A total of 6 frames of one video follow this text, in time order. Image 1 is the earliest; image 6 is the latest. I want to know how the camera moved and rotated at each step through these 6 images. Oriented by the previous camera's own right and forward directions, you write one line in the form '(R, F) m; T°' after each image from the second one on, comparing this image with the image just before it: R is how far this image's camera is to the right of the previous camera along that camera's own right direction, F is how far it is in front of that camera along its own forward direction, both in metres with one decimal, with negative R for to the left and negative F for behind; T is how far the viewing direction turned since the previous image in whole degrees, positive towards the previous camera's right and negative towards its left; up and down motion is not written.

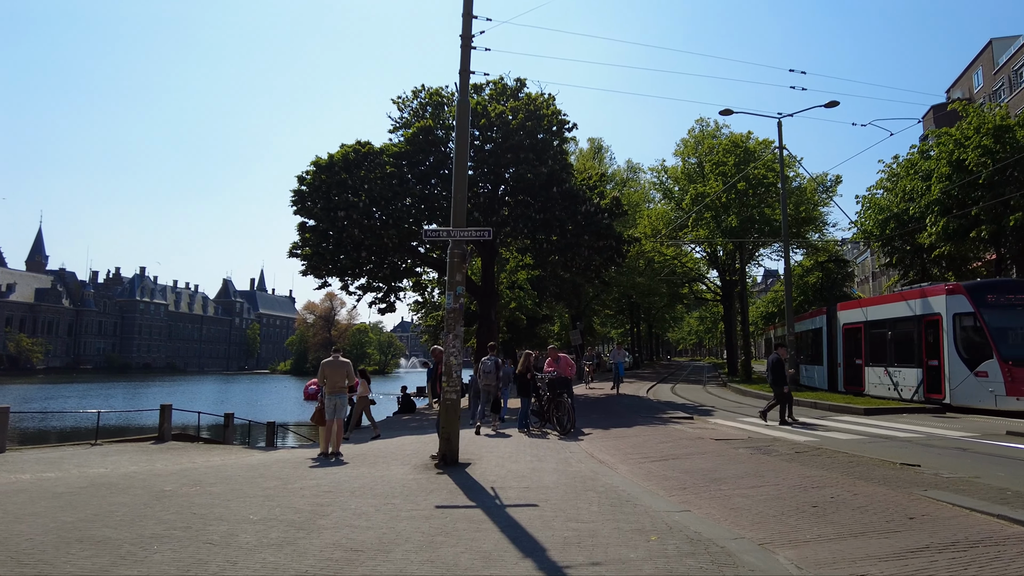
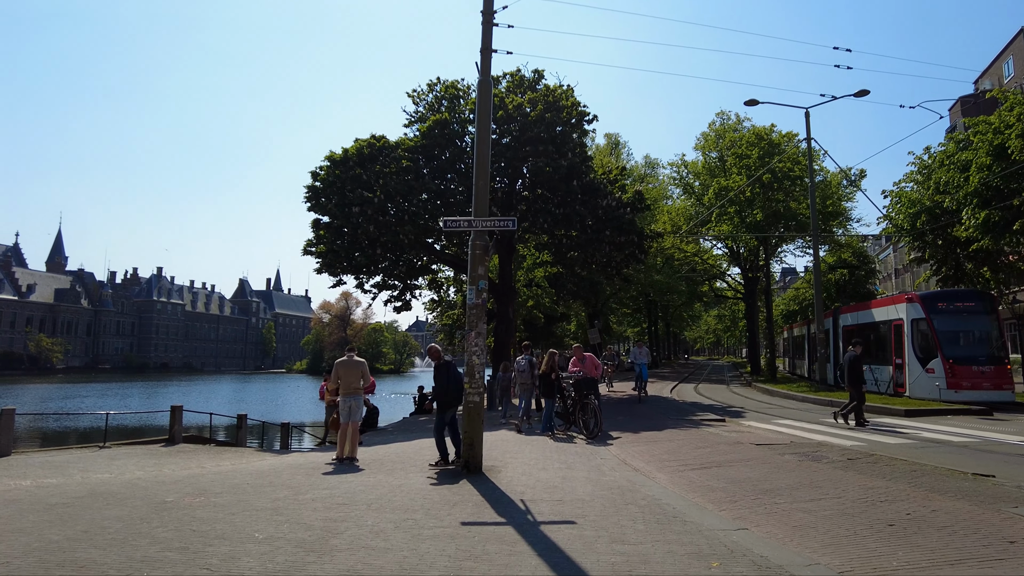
(-0.2, +0.7) m; -1°
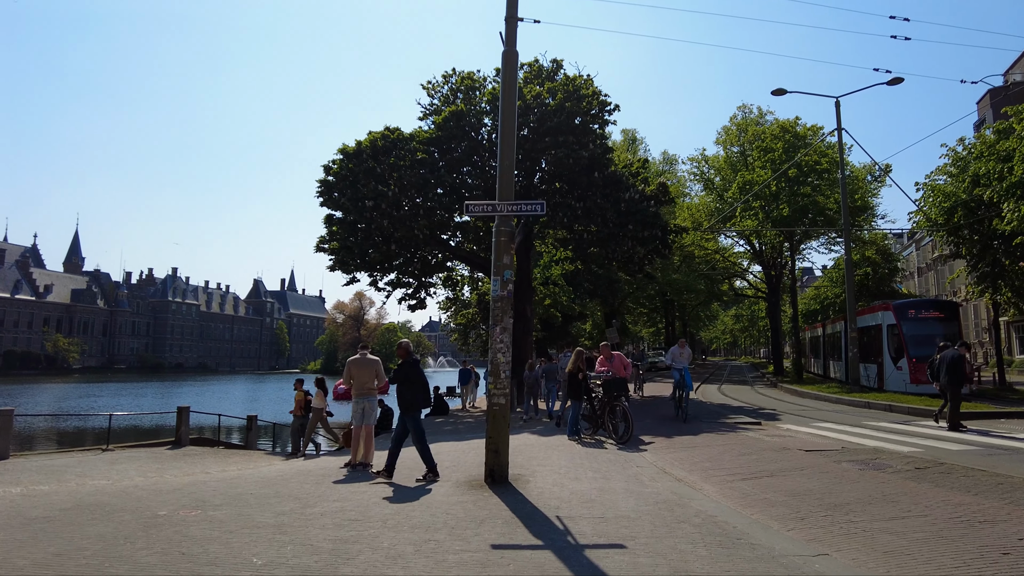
(-0.2, +0.9) m; -1°
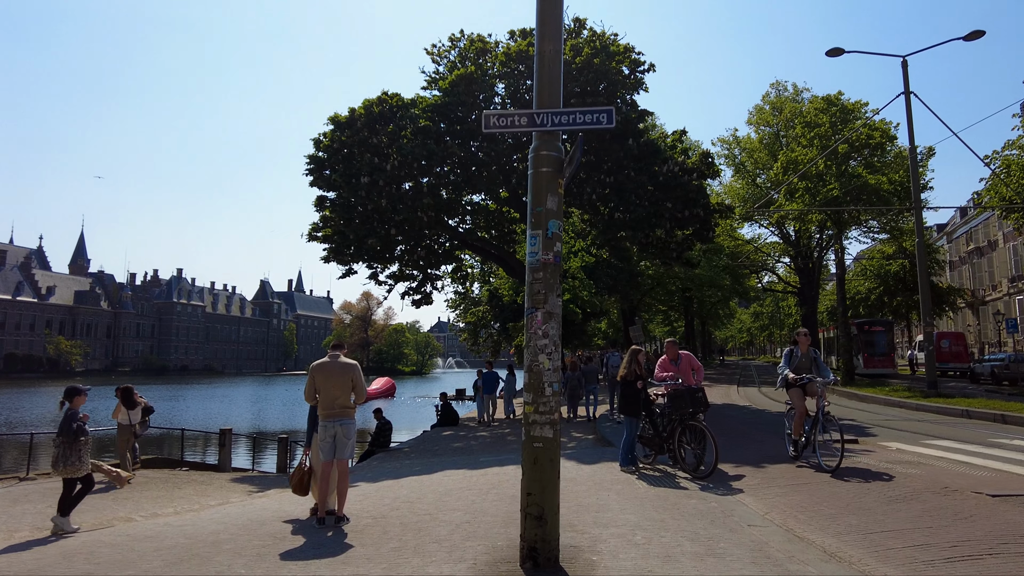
(-0.3, +3.3) m; -1°
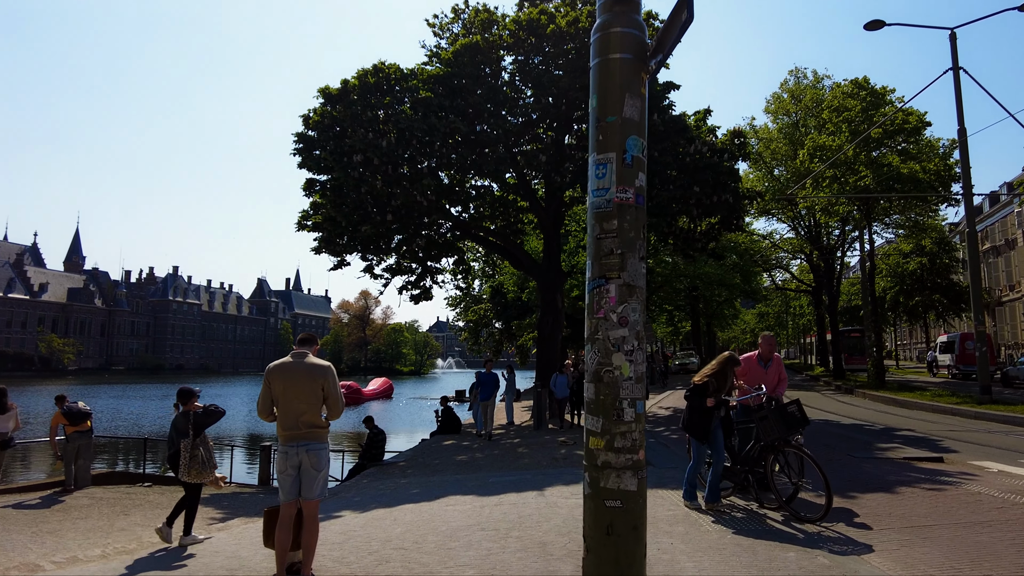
(-0.3, +2.0) m; 0°
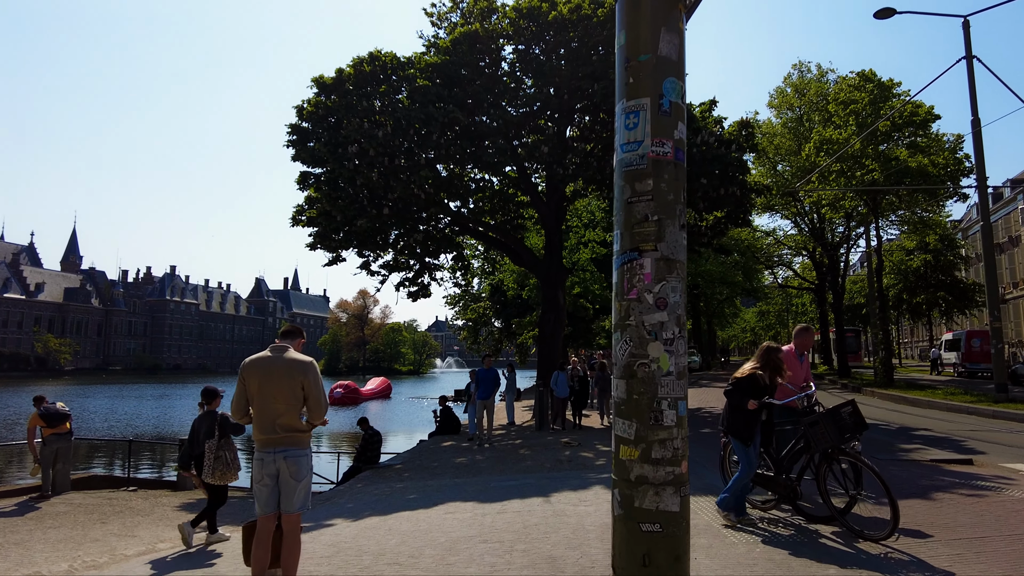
(-0.1, +0.6) m; 0°
